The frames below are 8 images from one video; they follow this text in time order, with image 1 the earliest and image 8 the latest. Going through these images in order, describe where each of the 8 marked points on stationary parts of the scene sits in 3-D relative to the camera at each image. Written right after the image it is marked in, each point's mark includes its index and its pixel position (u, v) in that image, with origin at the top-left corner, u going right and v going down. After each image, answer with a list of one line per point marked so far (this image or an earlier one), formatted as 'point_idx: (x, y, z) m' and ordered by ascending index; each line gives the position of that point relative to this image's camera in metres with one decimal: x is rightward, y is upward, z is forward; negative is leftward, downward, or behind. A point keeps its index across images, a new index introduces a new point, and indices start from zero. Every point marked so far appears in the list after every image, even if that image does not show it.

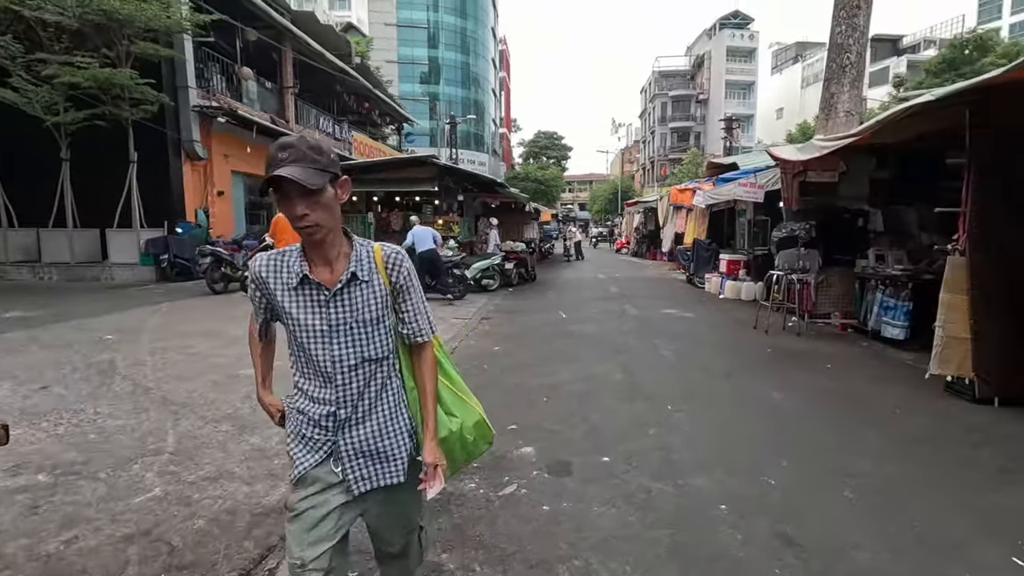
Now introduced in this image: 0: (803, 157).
0: (+3.9, +1.7, +7.2) m
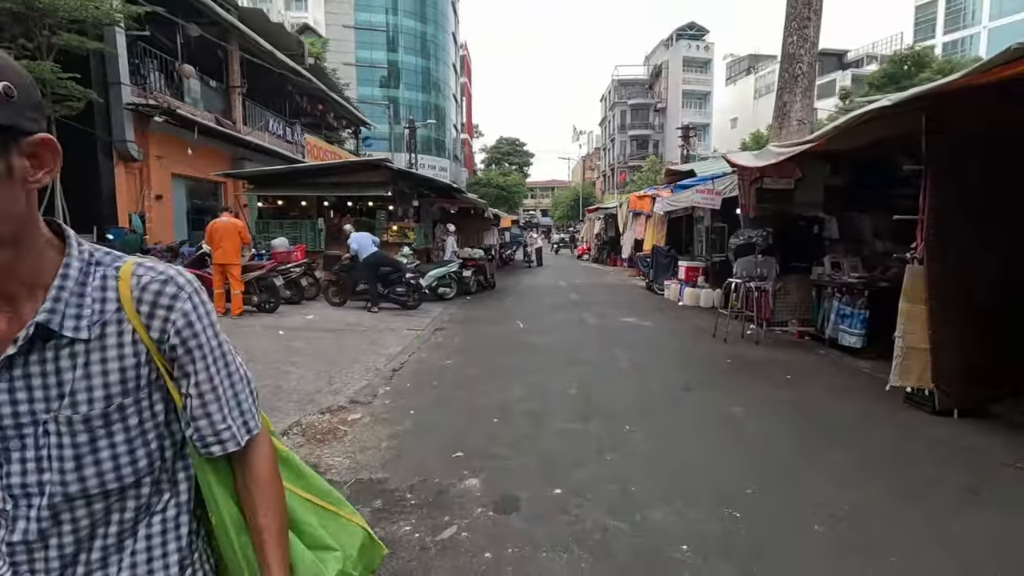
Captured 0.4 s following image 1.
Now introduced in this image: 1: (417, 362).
0: (+3.3, +1.6, +7.1) m
1: (-1.2, -0.9, +6.7) m
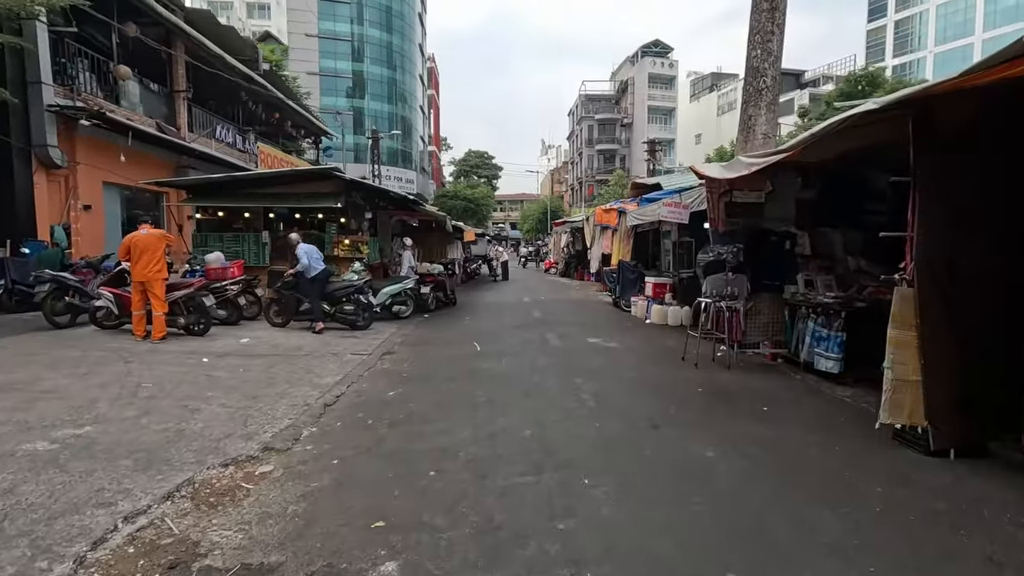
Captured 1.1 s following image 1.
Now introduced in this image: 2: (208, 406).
0: (+2.7, +1.4, +6.6) m
1: (-1.7, -1.2, +6.0) m
2: (-3.0, -1.2, +5.2) m
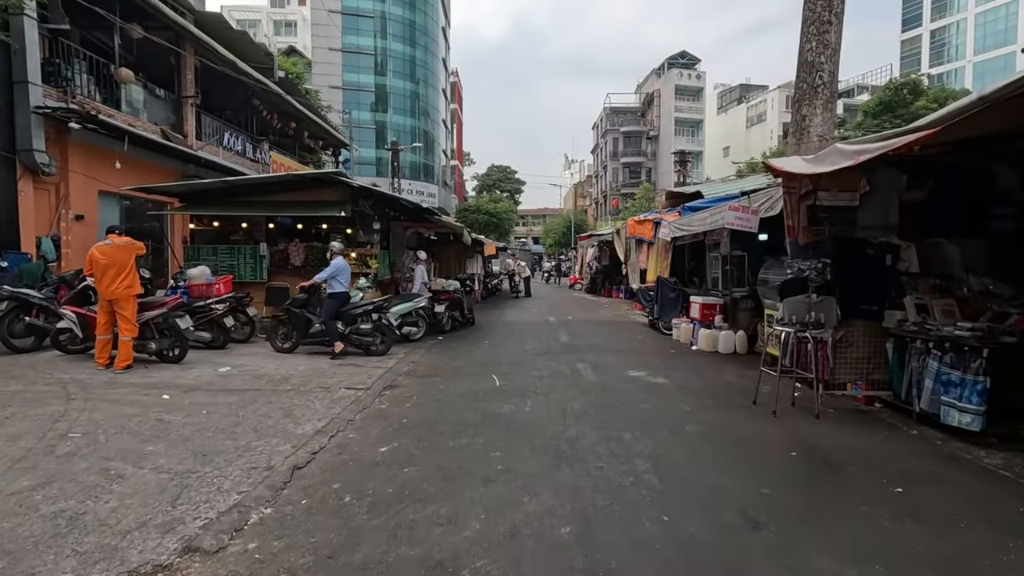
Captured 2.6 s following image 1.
0: (+3.0, +1.1, +5.2) m
1: (-1.5, -1.4, +4.6) m
2: (-2.8, -1.3, +4.0) m
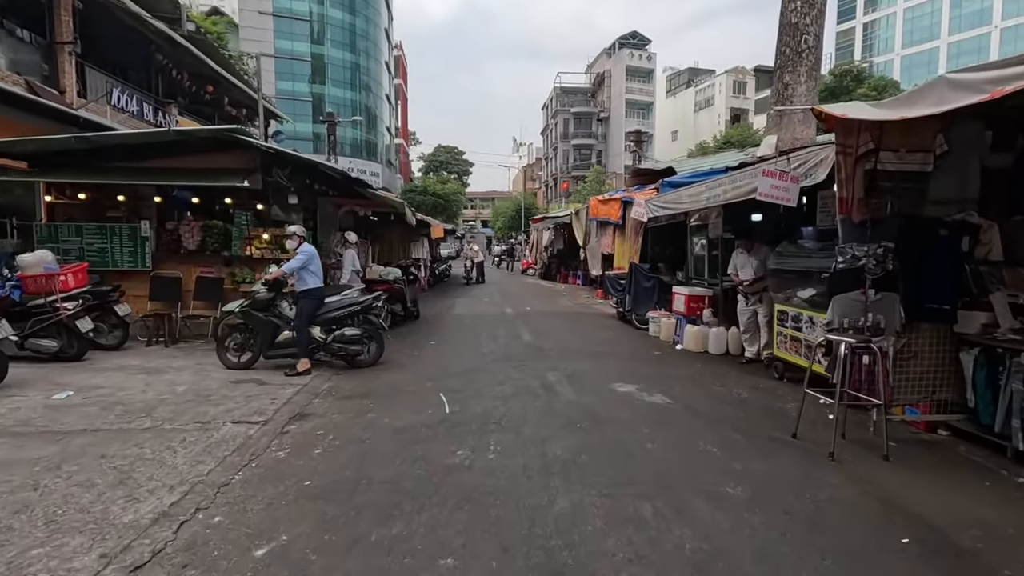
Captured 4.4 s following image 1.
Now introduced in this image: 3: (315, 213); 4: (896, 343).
0: (+2.7, +1.2, +3.7) m
1: (-1.7, -1.4, +2.8) m
2: (-2.9, -1.4, +2.0) m
3: (-4.0, +1.5, +10.9) m
4: (+3.1, -0.4, +4.3) m
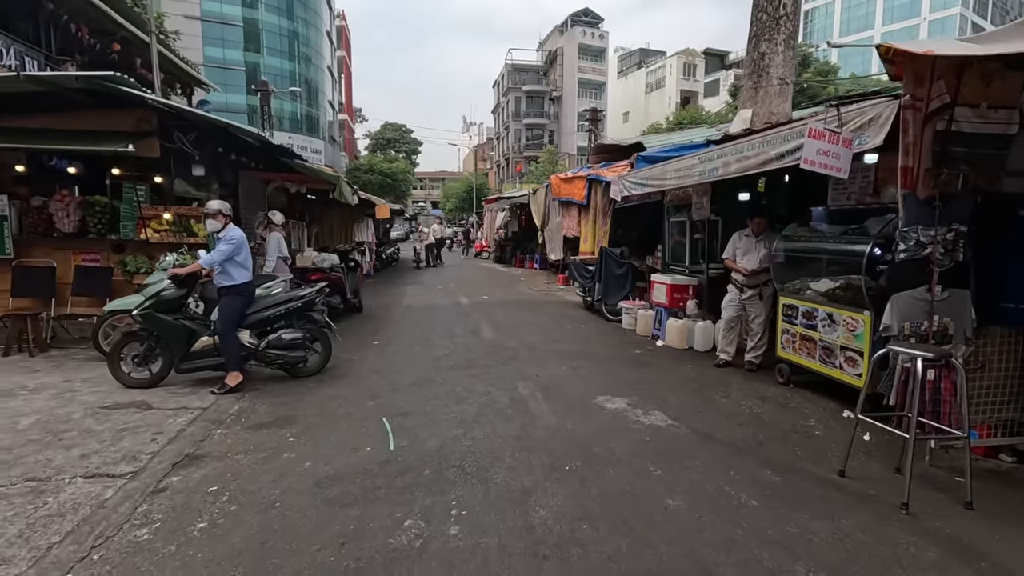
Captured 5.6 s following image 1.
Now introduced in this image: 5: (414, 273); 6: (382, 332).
0: (+2.5, +1.2, +2.7) m
1: (-1.8, -1.5, +1.5) m
2: (-2.9, -1.5, +0.6) m
3: (-4.8, +1.7, +9.3) m
4: (+2.9, -0.4, +3.4) m
5: (-3.3, +0.5, +18.0) m
6: (-1.9, -0.6, +8.0) m
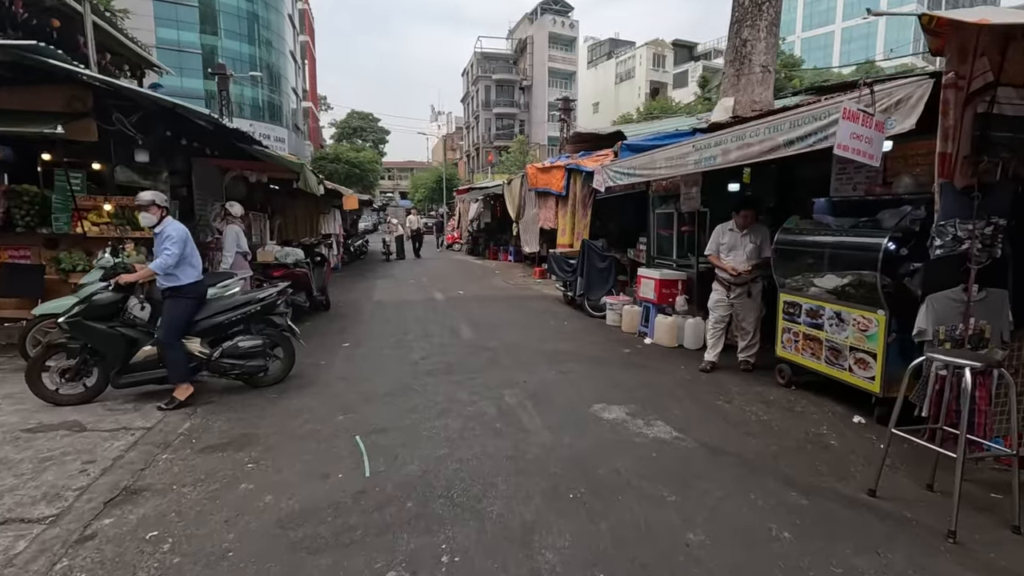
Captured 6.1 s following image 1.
0: (+2.5, +1.2, +2.4) m
1: (-1.7, -1.5, +1.0) m
2: (-2.7, -1.6, 0.0) m
3: (-5.1, +1.7, +8.5) m
4: (+2.9, -0.4, +3.1) m
5: (-4.1, +0.7, +17.3) m
6: (-2.2, -0.6, +7.4) m
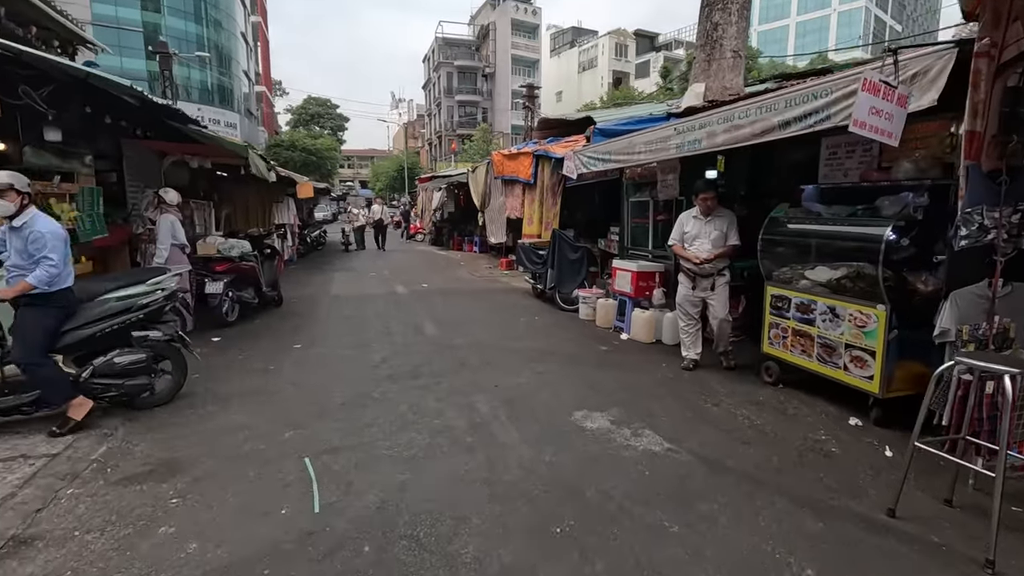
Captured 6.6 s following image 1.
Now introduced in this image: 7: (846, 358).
0: (+2.4, +1.2, +2.0) m
1: (-1.6, -1.6, +0.4) m
2: (-2.6, -1.6, -0.6) m
3: (-5.6, +1.8, +7.7) m
4: (+2.7, -0.4, +2.9) m
5: (-5.2, +1.0, +16.5) m
6: (-2.6, -0.5, +6.8) m
7: (+2.6, -0.5, +4.1) m
